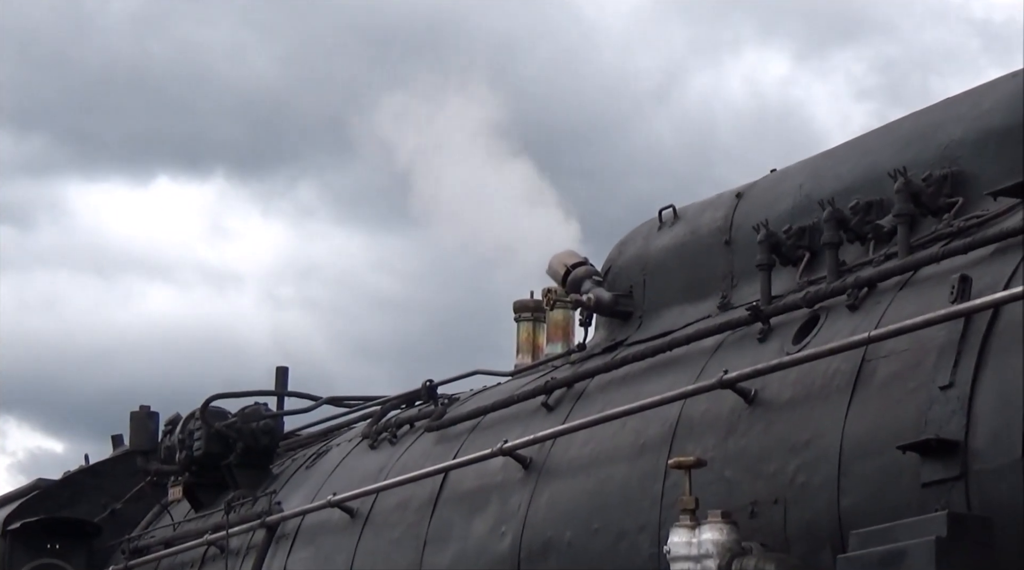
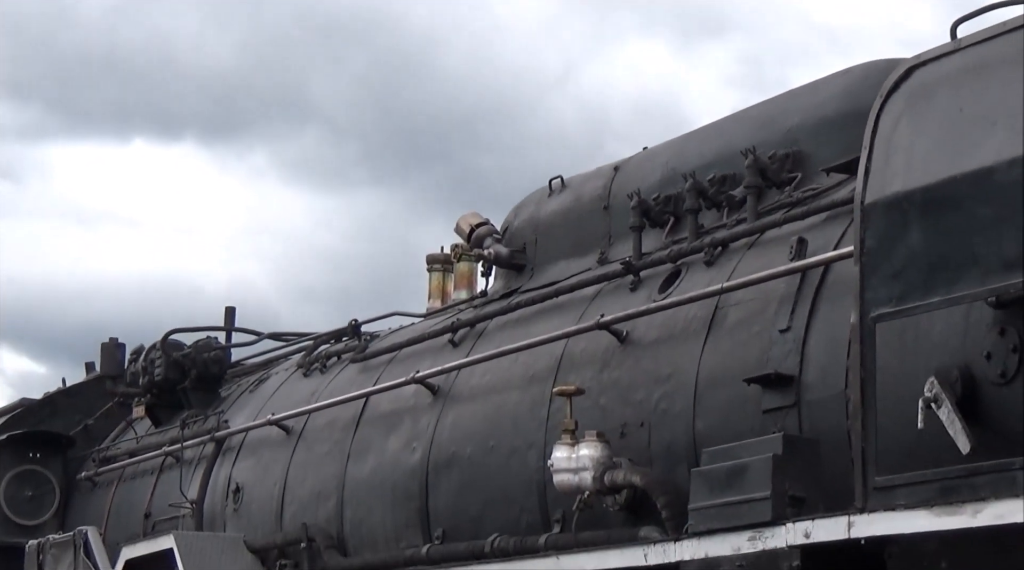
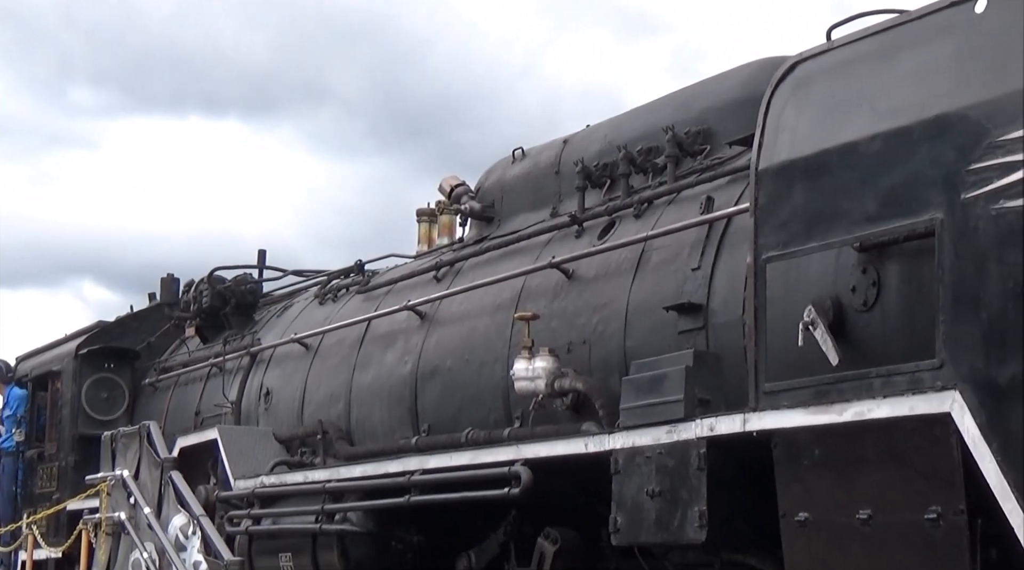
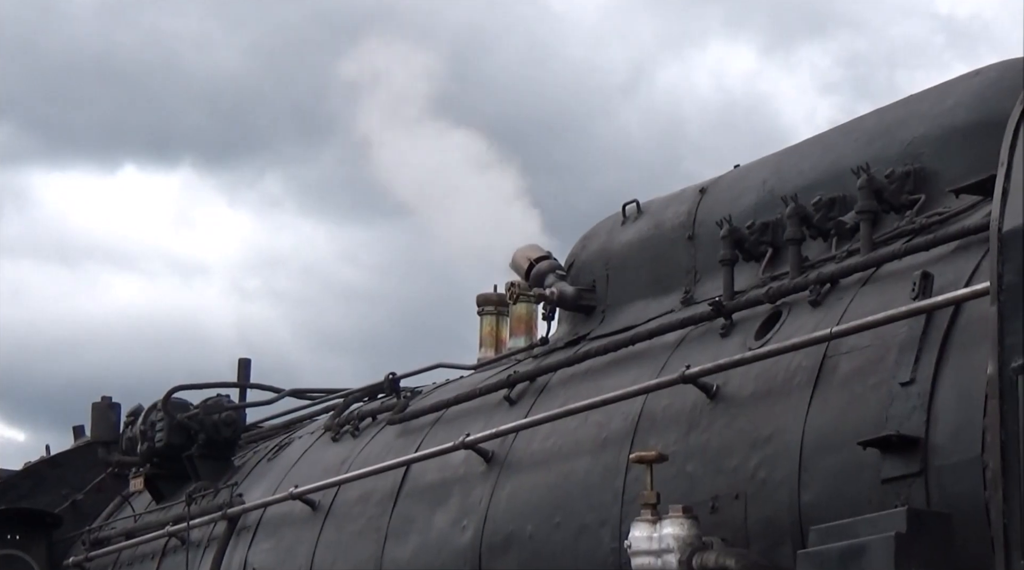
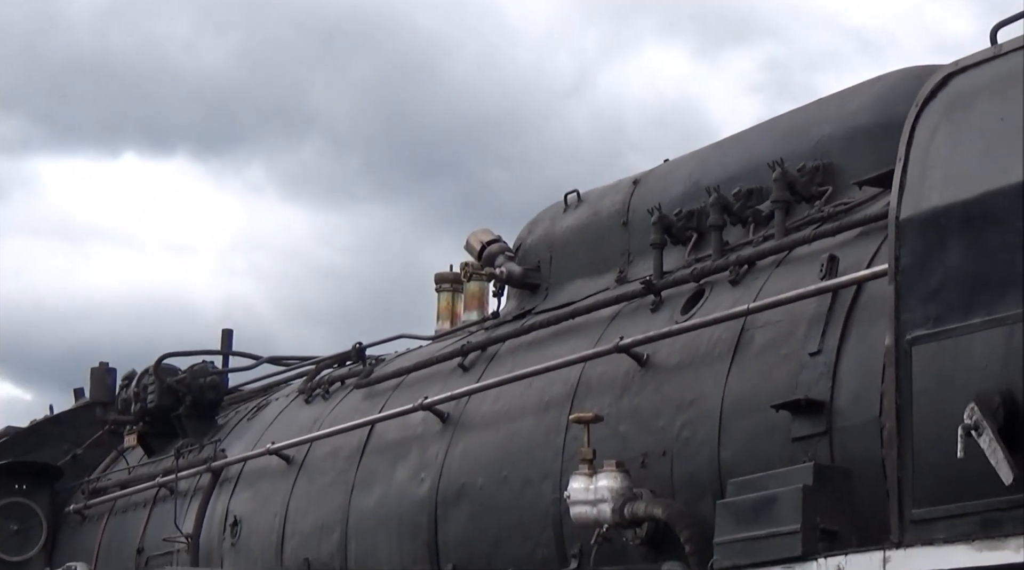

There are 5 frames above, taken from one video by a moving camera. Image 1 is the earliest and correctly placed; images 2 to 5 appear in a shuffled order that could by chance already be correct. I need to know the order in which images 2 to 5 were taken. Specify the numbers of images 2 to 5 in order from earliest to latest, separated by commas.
4, 5, 2, 3
